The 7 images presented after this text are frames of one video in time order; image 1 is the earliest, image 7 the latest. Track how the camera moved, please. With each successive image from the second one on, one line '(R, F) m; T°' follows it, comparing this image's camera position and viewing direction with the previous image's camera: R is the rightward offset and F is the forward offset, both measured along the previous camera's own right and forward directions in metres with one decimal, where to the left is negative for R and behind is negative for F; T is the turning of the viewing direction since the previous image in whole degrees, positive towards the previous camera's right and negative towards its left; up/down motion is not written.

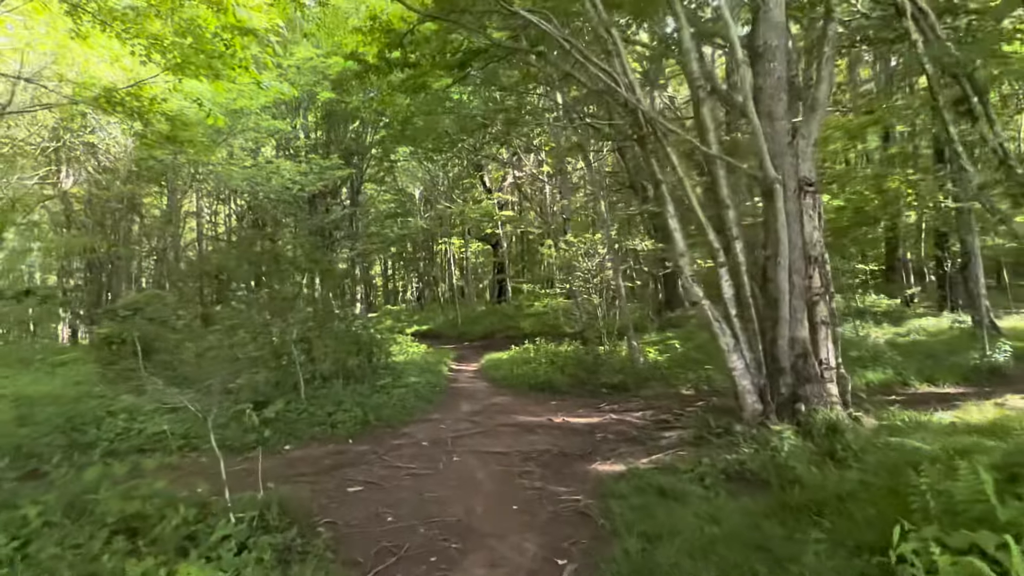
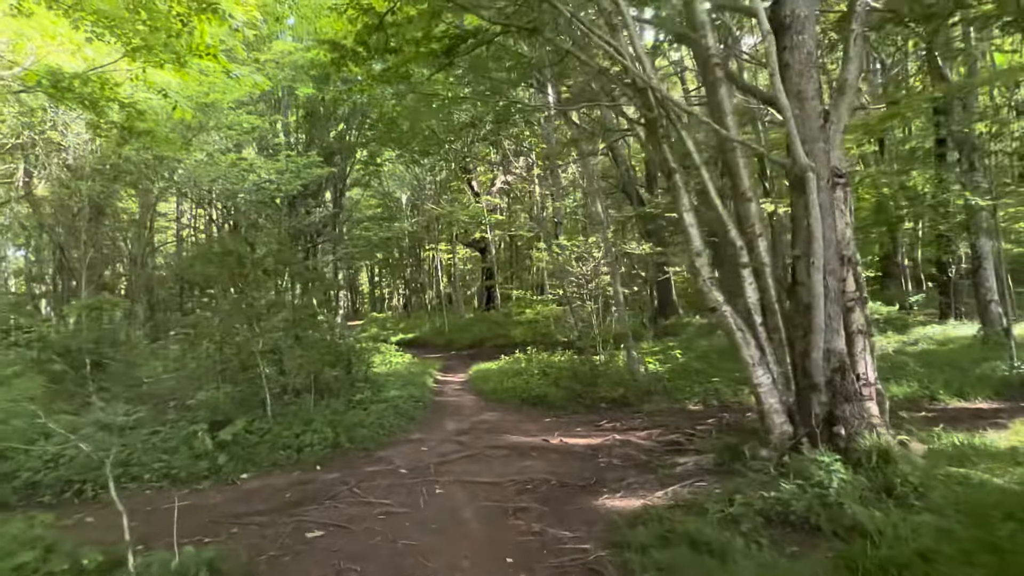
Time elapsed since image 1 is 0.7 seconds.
(0.0, +0.8) m; +1°
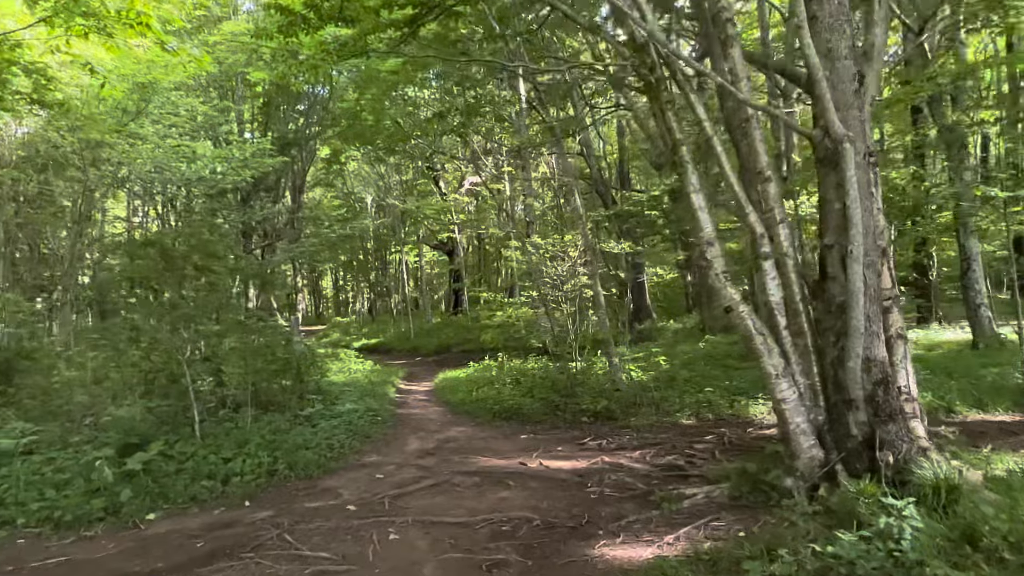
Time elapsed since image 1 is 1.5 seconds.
(0.0, +1.0) m; +3°
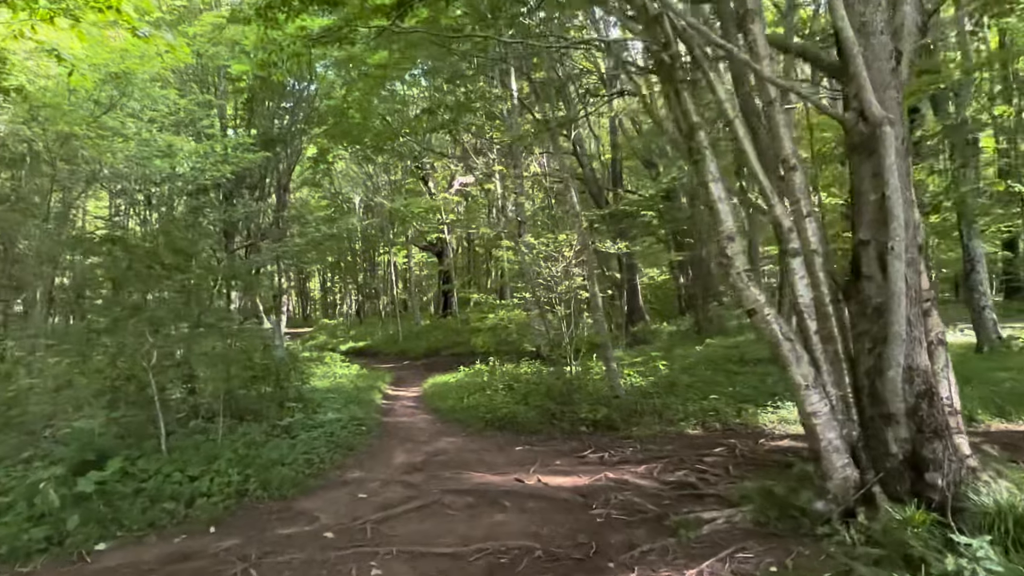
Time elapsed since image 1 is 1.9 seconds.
(-0.1, +0.5) m; +1°
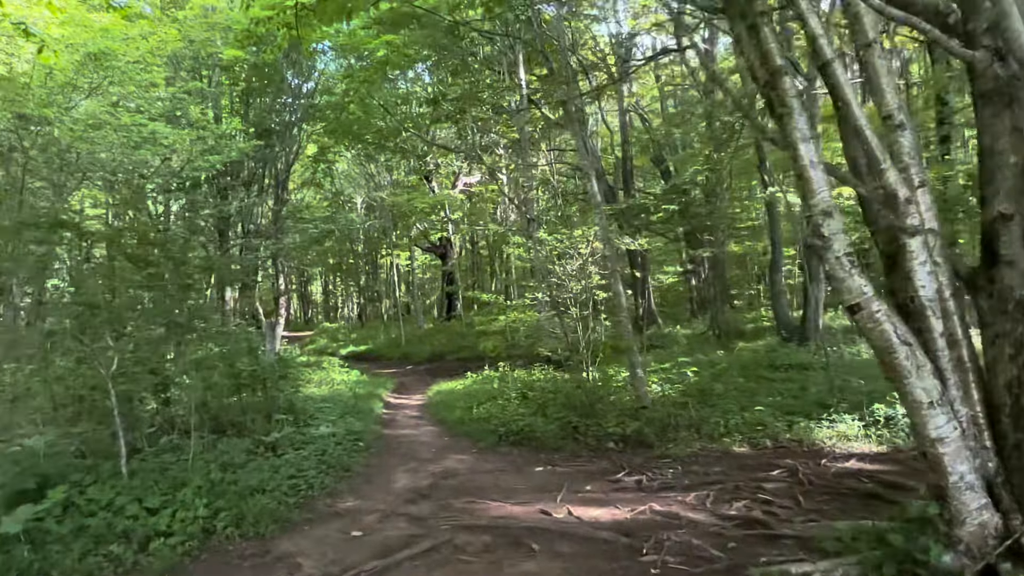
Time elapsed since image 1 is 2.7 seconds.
(-0.1, +0.9) m; 0°
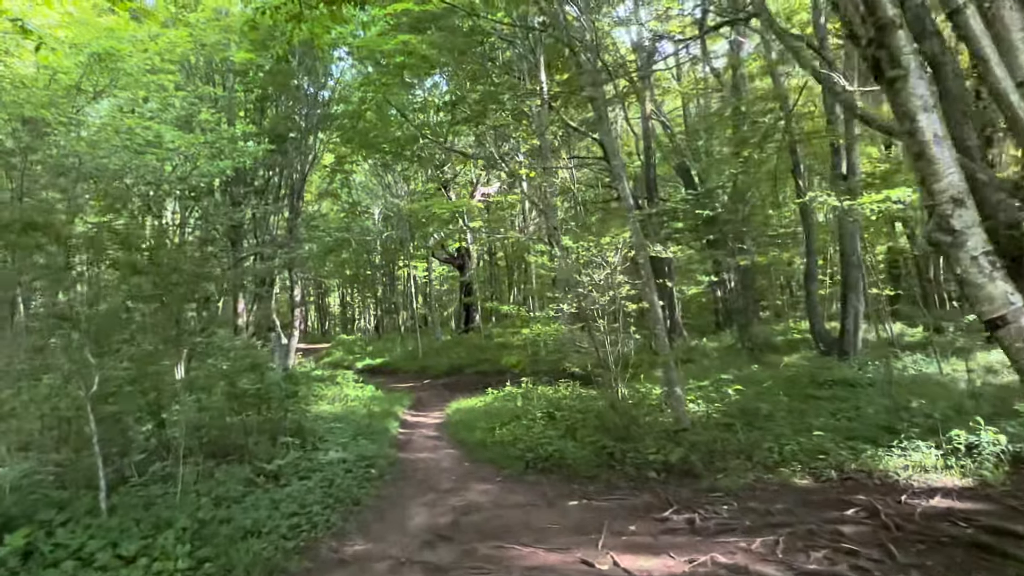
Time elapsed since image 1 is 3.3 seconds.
(-0.1, +0.6) m; -1°
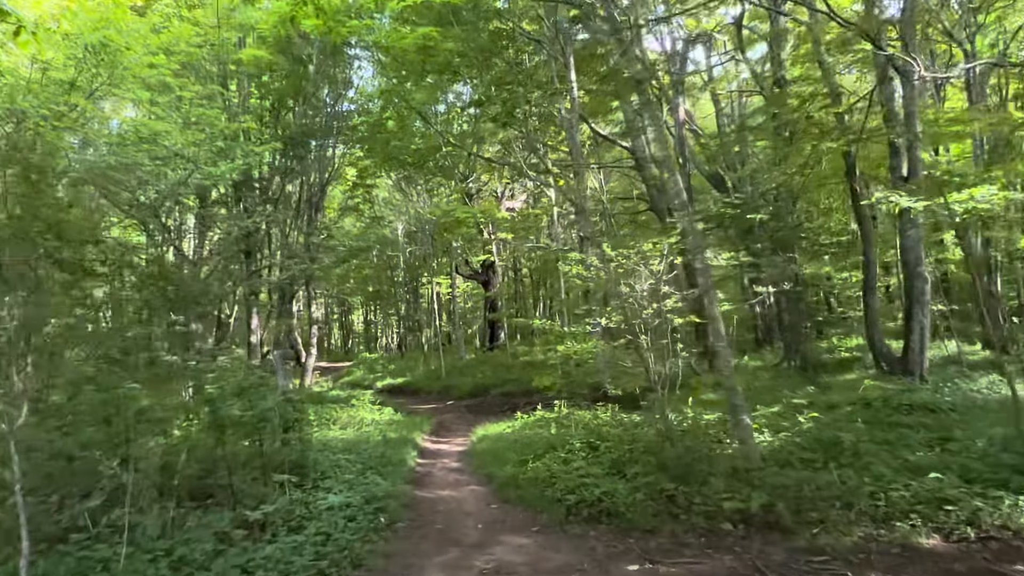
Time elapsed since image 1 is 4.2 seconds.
(-0.1, +1.1) m; -2°
